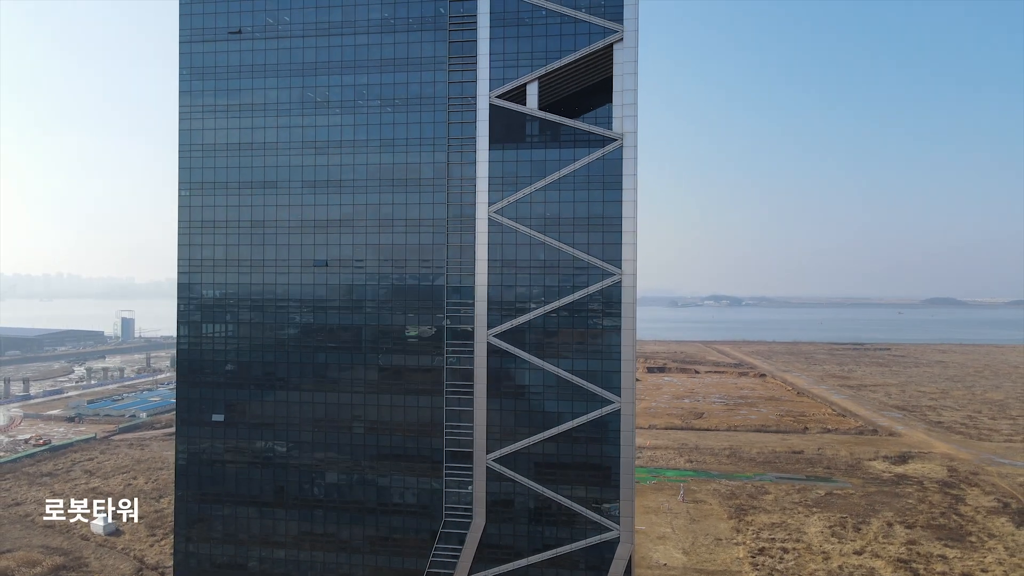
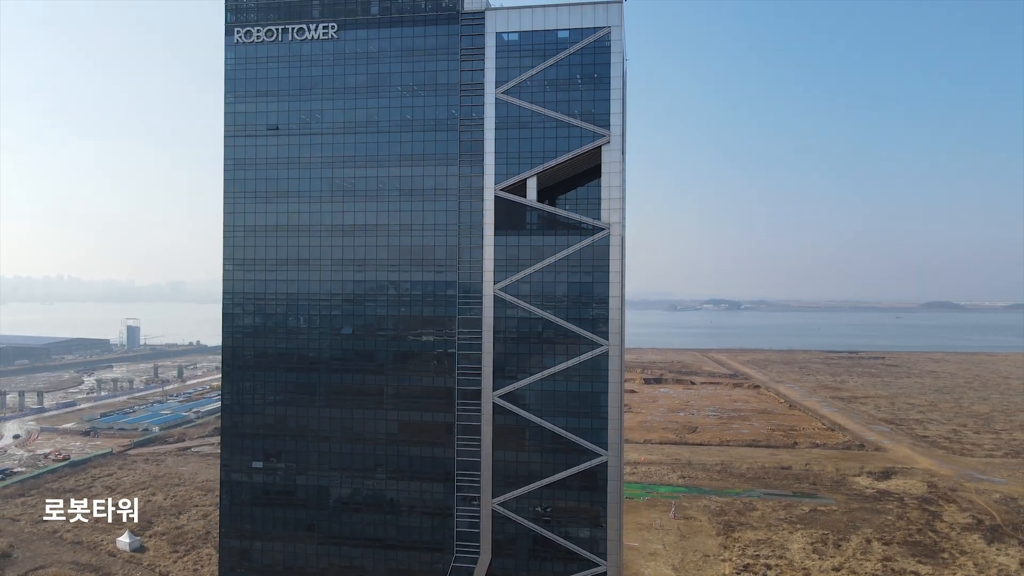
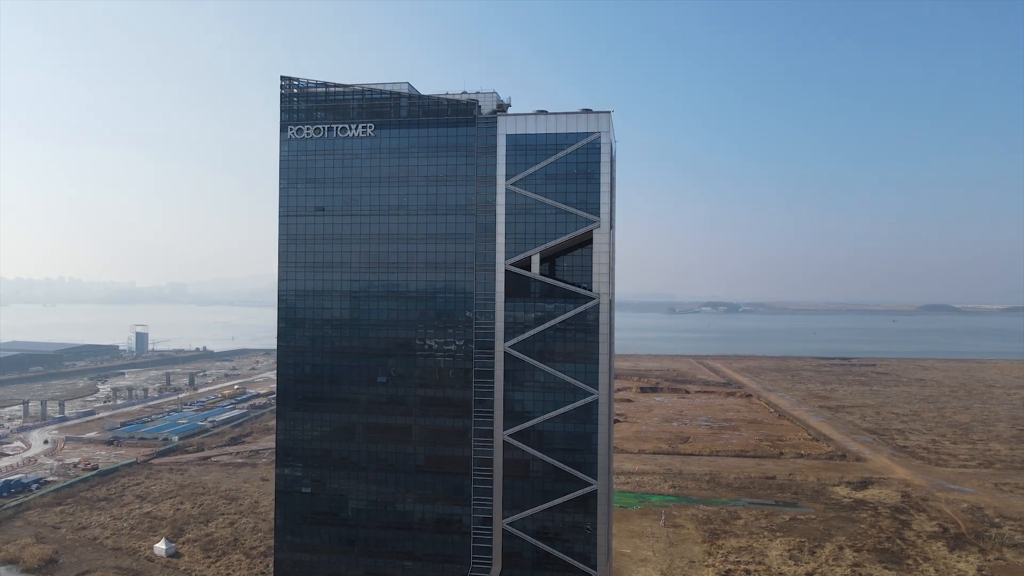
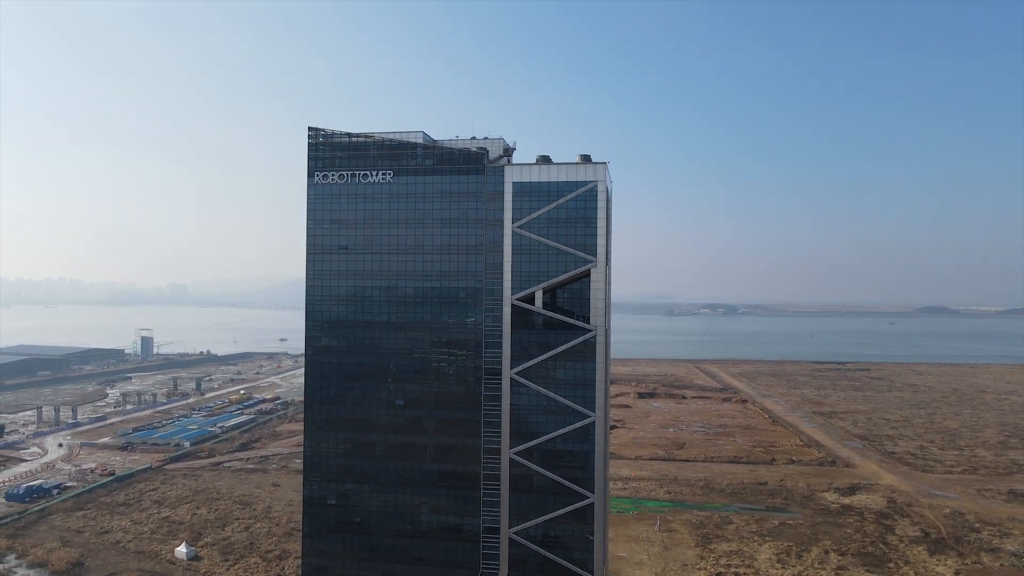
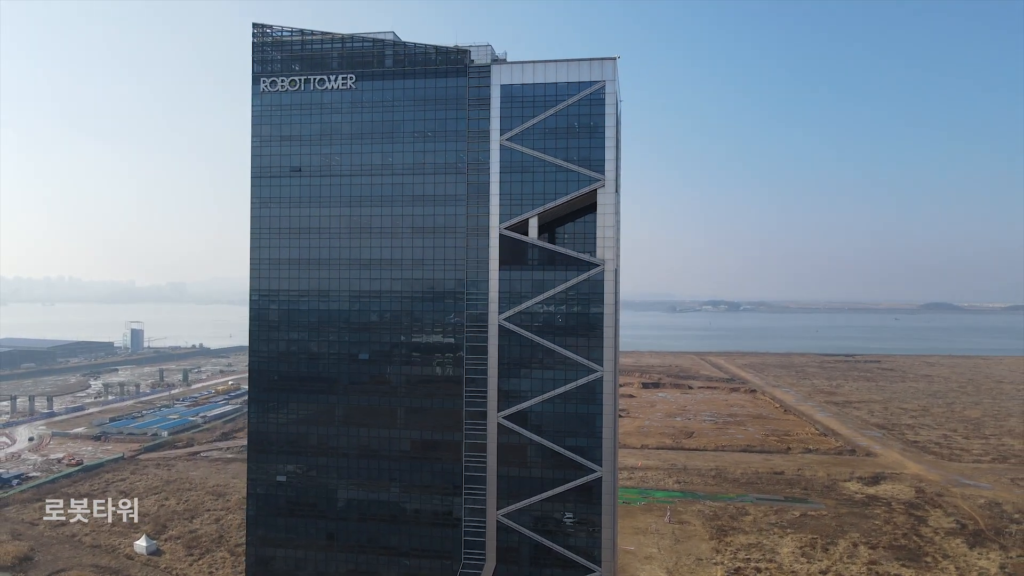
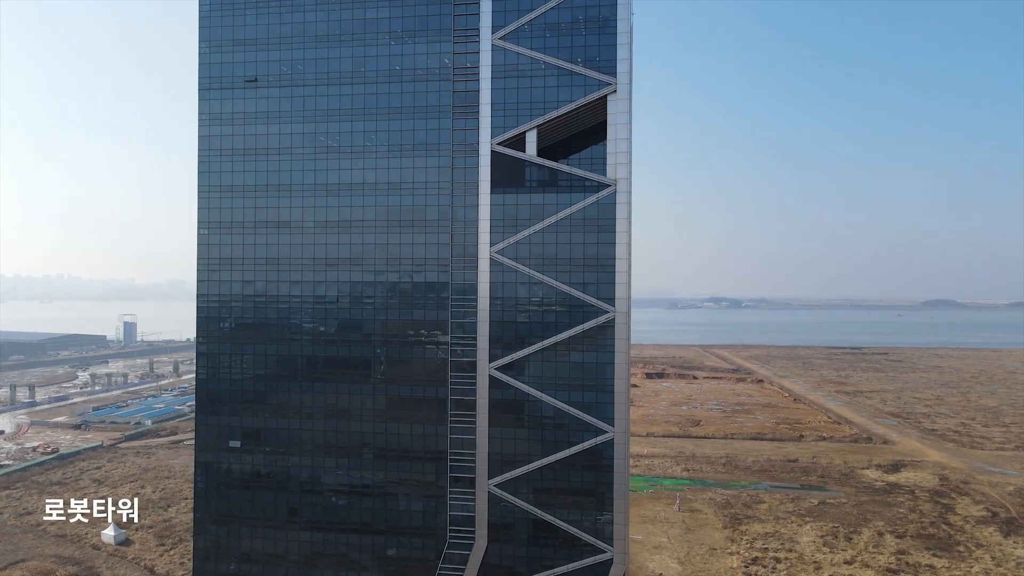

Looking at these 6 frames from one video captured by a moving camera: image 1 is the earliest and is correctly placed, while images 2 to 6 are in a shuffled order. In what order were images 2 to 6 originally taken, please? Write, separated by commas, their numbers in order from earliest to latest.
6, 2, 5, 3, 4
